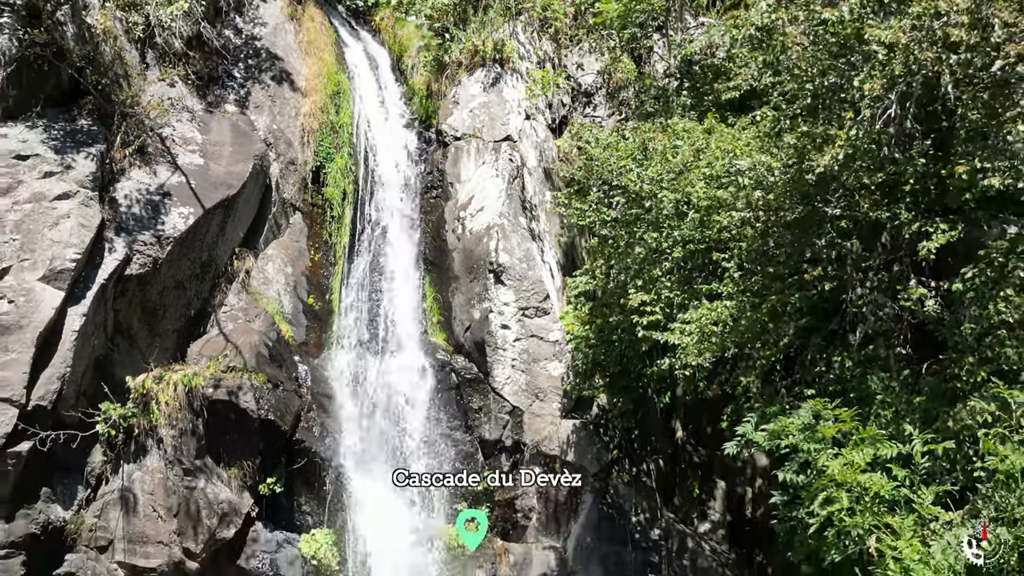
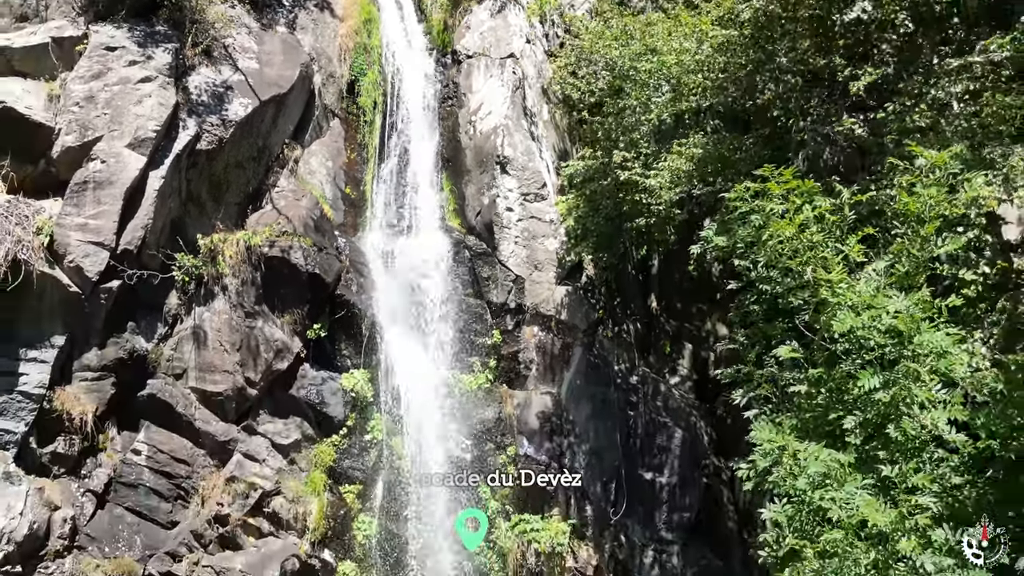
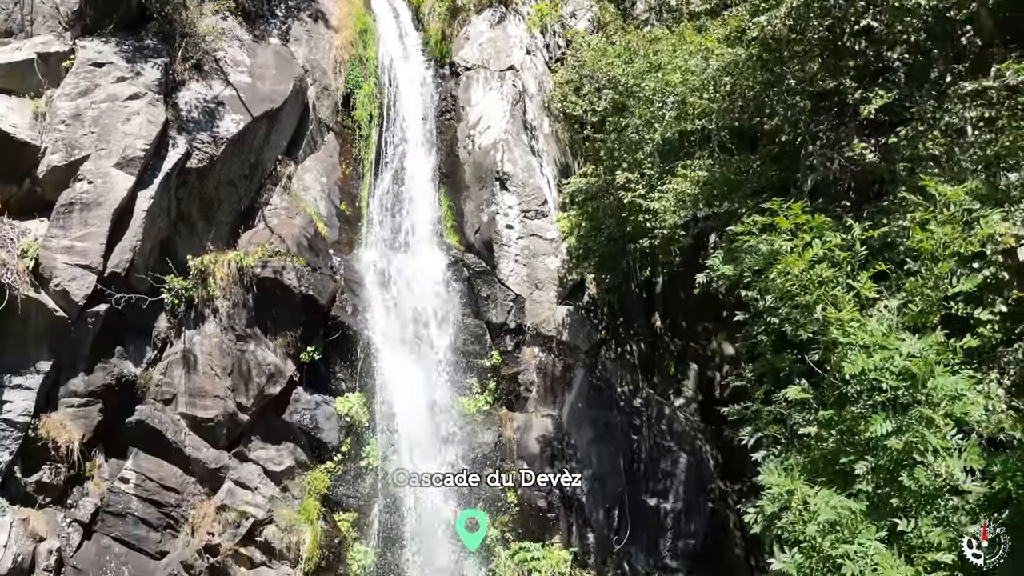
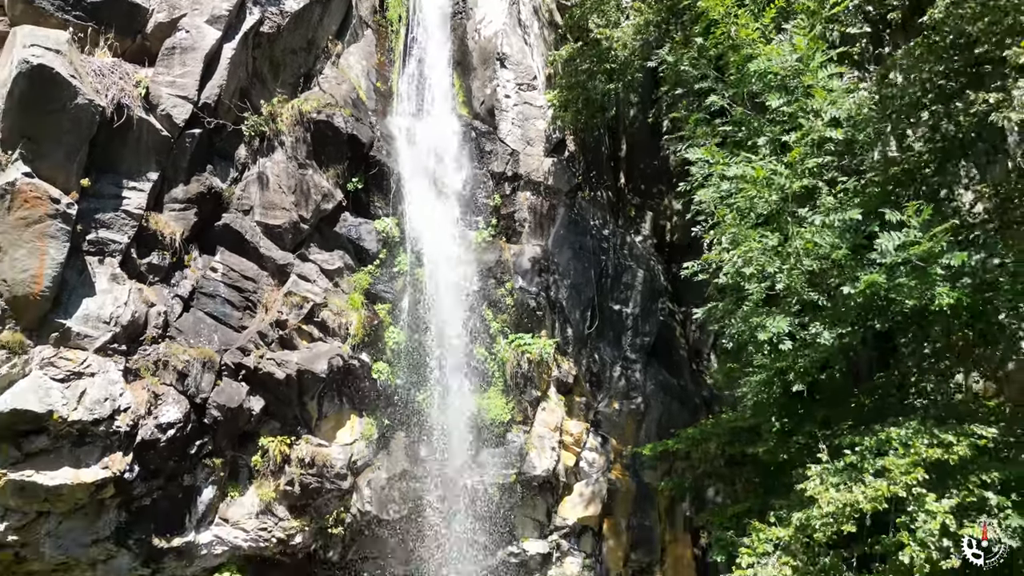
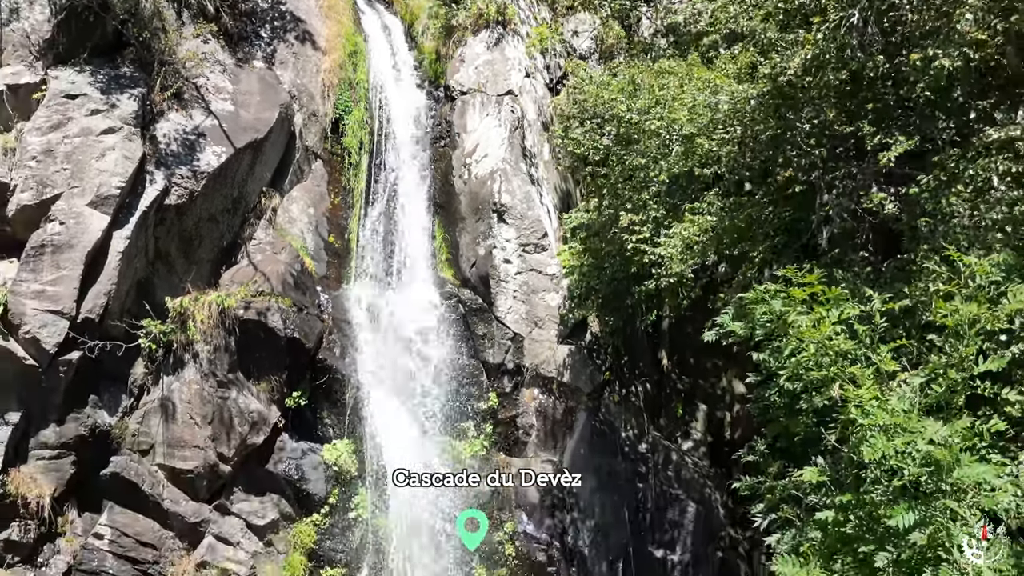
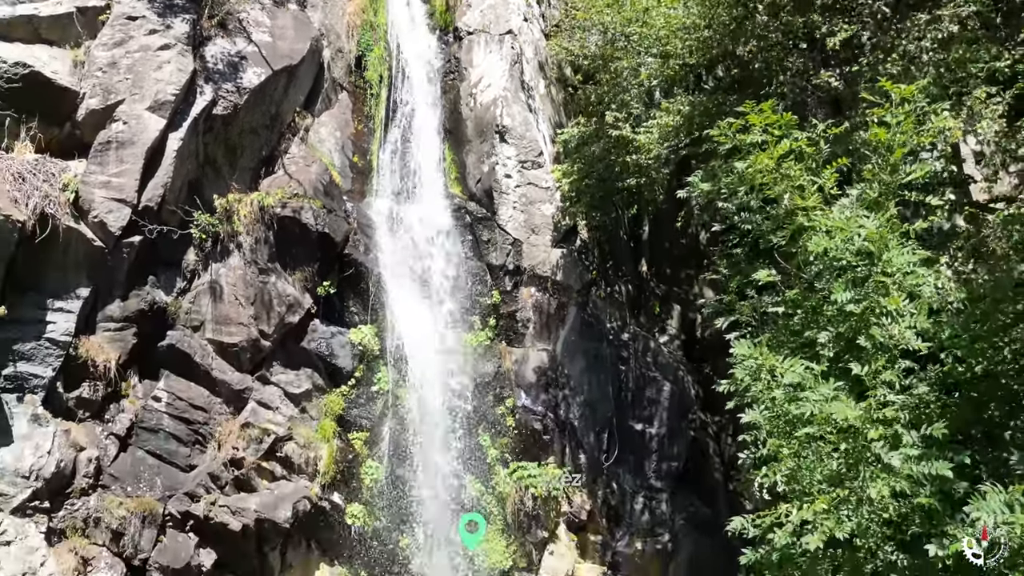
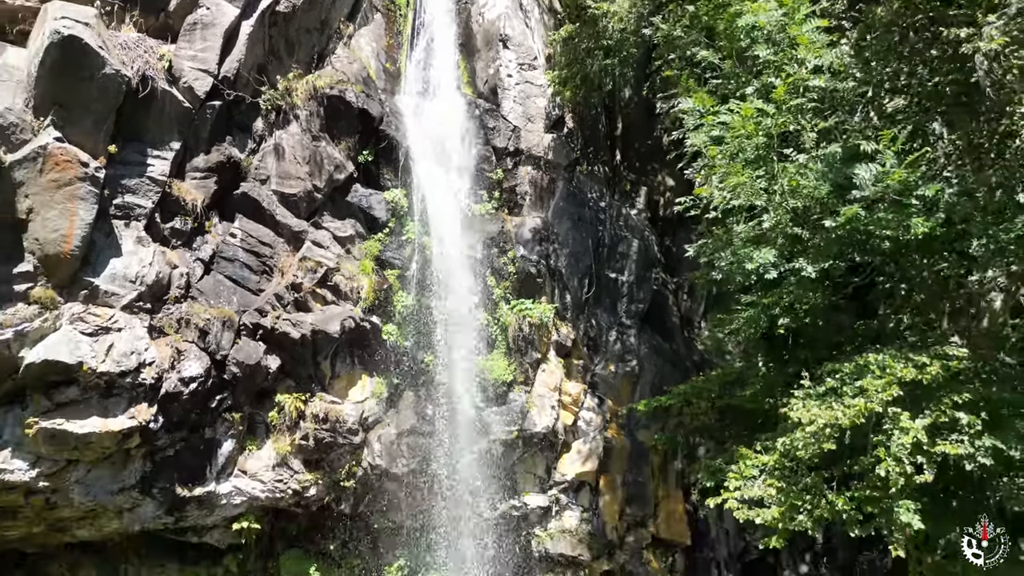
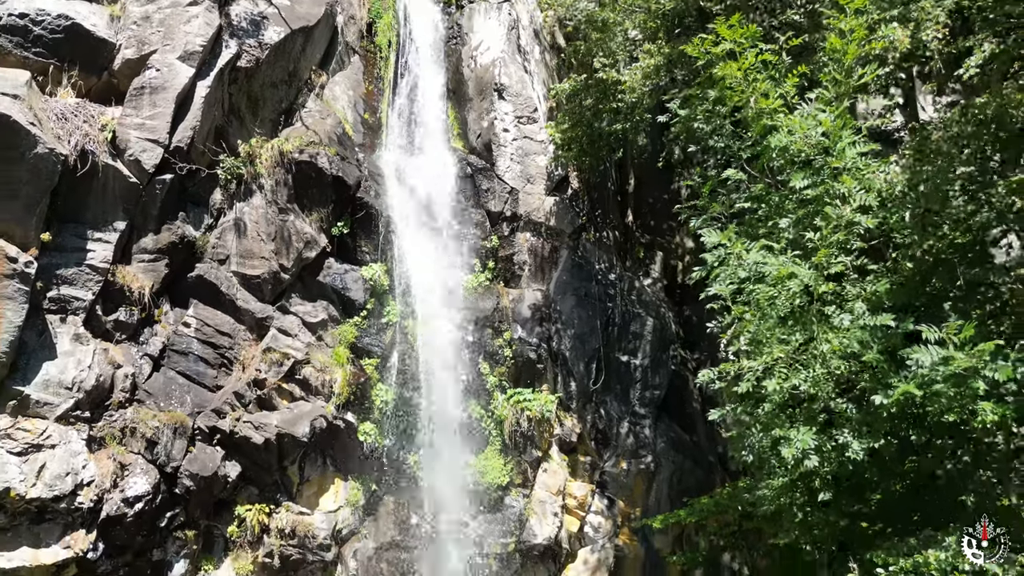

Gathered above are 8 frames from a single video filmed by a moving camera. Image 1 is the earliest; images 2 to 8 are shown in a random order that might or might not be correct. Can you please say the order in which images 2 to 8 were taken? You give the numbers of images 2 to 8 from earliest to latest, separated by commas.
5, 3, 2, 6, 8, 4, 7
